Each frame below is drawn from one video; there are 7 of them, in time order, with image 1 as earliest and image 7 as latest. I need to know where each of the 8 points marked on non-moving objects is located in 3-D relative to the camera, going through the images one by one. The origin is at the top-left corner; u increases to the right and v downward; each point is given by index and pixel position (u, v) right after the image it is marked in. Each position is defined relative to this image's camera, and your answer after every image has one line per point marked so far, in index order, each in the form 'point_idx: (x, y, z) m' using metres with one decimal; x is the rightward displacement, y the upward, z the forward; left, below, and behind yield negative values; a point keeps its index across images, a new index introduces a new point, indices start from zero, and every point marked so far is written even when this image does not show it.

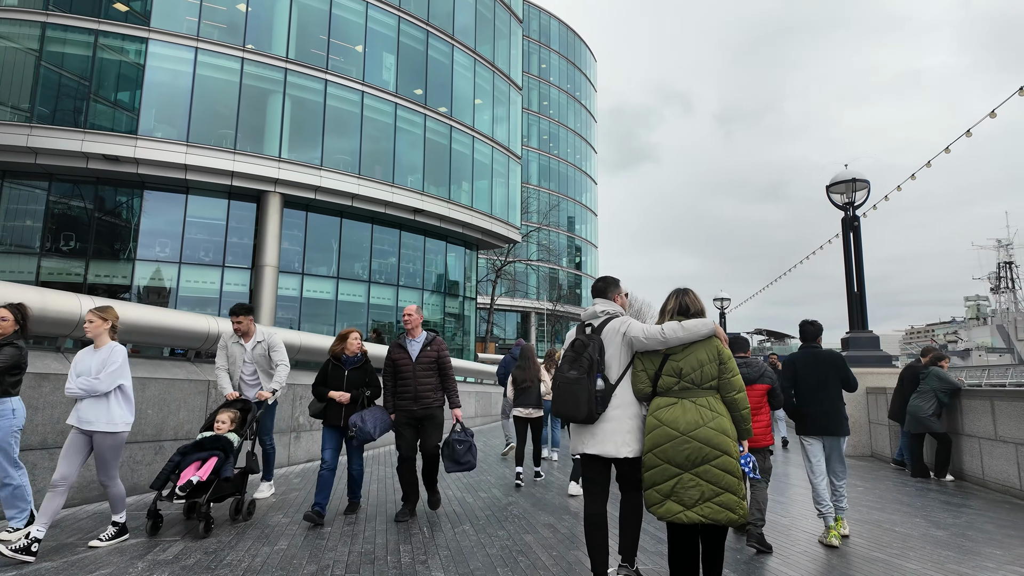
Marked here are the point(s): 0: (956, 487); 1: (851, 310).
0: (+5.3, -2.4, +7.0) m
1: (+6.2, -0.4, +10.7) m
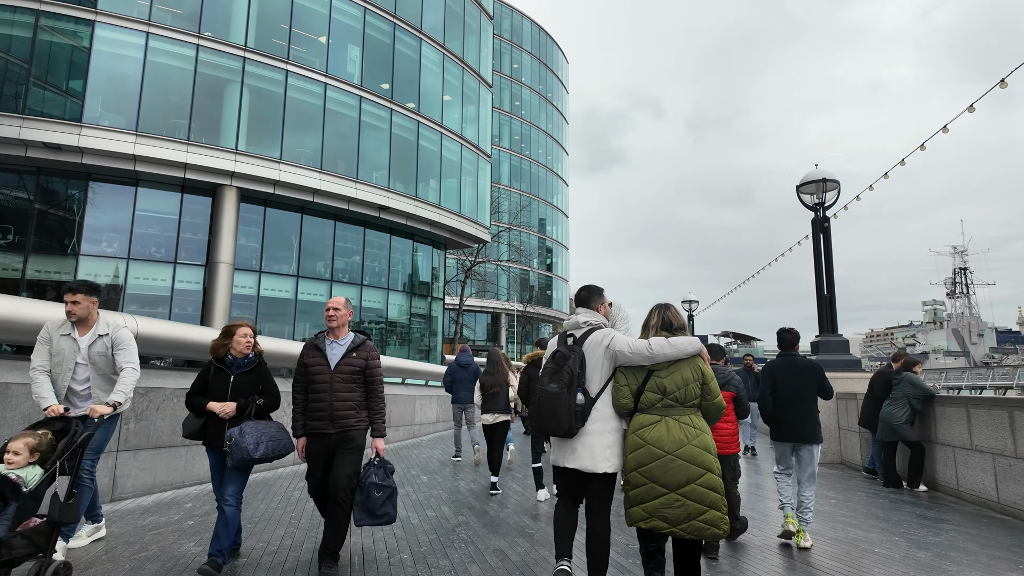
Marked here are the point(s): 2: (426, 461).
0: (+4.8, -2.4, +6.8) m
1: (+5.5, -0.5, +10.5) m
2: (-1.3, -2.6, +9.2) m
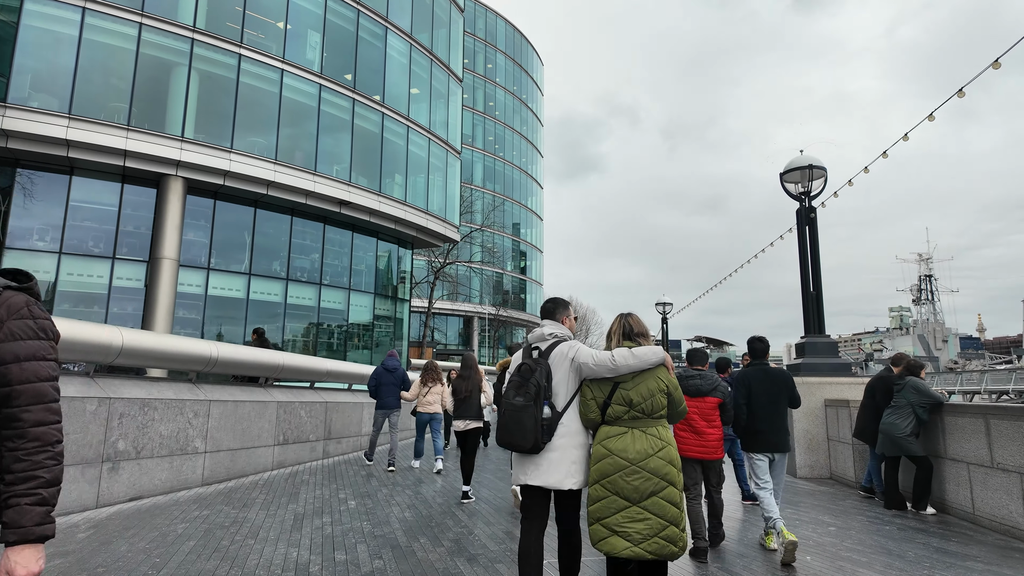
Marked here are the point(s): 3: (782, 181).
0: (+4.2, -2.3, +5.8) m
1: (+4.8, -0.4, +9.6) m
2: (-2.0, -2.5, +8.0) m
3: (+4.6, +1.8, +9.9) m
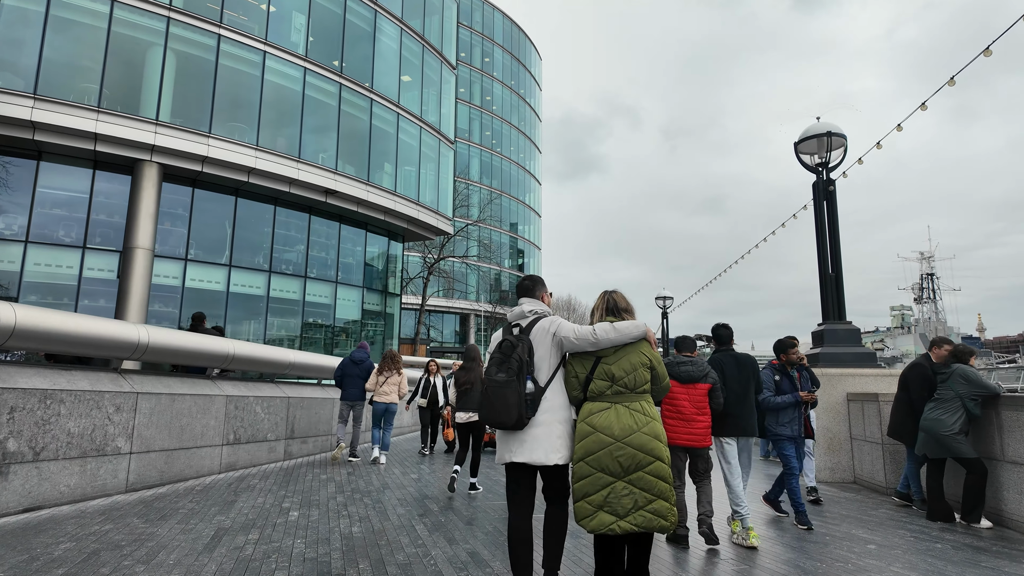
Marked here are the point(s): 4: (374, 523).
0: (+4.0, -2.1, +4.8) m
1: (+4.6, -0.1, +8.6) m
2: (-2.2, -2.3, +7.0) m
3: (+4.3, +2.1, +8.9) m
4: (-1.2, -2.0, +5.0) m
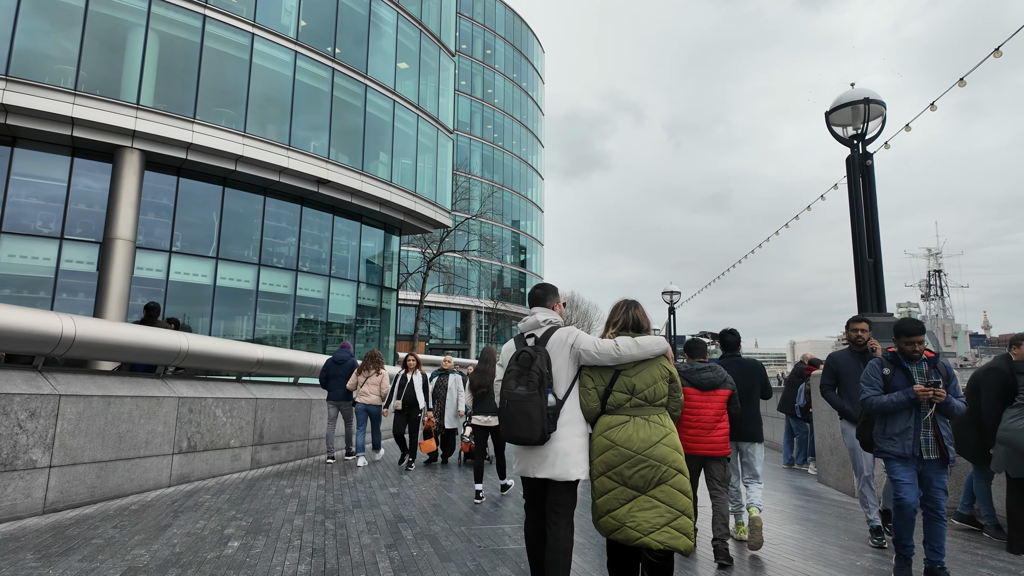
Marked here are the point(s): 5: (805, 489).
0: (+3.9, -1.9, +3.8) m
1: (+4.5, 0.0, +7.6) m
2: (-2.3, -2.1, +6.0) m
3: (+4.3, +2.2, +7.9) m
4: (-1.3, -1.9, +4.1) m
5: (+3.9, -2.7, +7.9) m
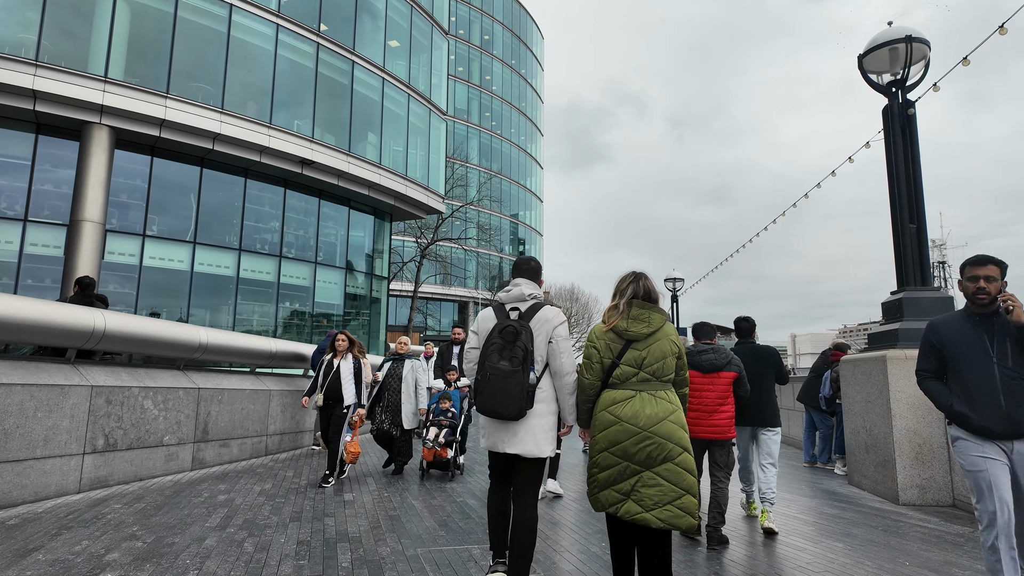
0: (+3.7, -1.6, +2.8) m
1: (+4.3, +0.3, +6.6) m
2: (-2.5, -1.8, +5.0) m
3: (+4.0, +2.5, +6.8) m
4: (-1.5, -1.6, +3.0) m
5: (+3.7, -2.4, +6.9) m
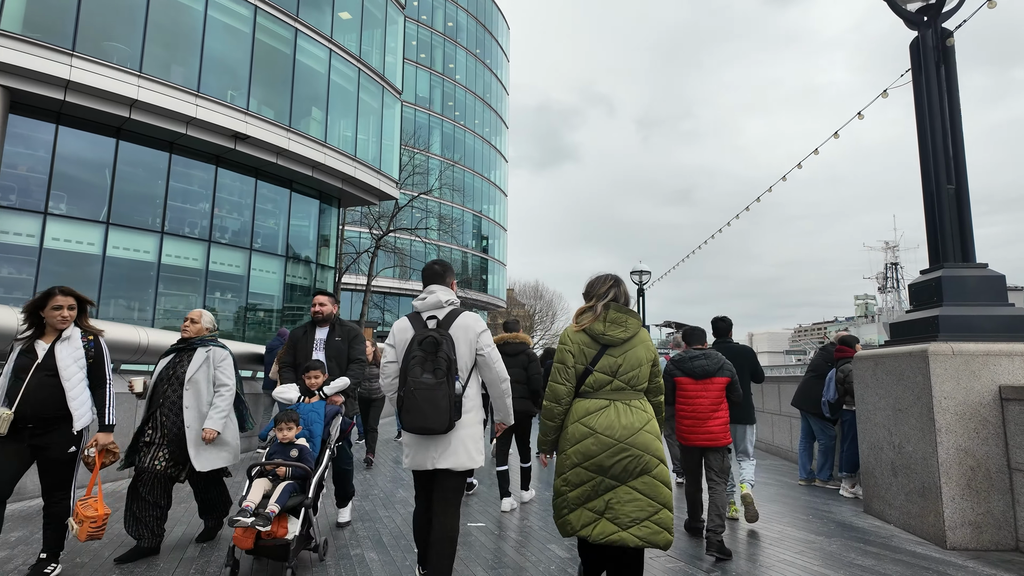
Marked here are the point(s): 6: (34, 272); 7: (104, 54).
0: (+3.3, -1.5, +1.5) m
1: (+3.7, +0.5, +5.2) m
2: (-3.0, -1.6, +3.3) m
3: (+3.5, +2.7, +5.5) m
4: (-1.8, -1.3, +1.4) m
5: (+3.1, -2.2, +5.6) m
6: (-12.8, +0.4, +15.8) m
7: (-11.1, +6.3, +16.1) m
